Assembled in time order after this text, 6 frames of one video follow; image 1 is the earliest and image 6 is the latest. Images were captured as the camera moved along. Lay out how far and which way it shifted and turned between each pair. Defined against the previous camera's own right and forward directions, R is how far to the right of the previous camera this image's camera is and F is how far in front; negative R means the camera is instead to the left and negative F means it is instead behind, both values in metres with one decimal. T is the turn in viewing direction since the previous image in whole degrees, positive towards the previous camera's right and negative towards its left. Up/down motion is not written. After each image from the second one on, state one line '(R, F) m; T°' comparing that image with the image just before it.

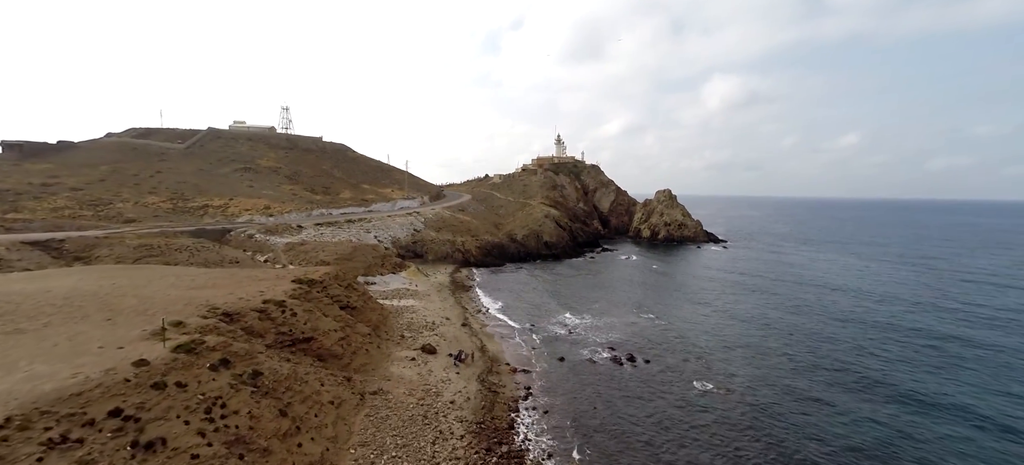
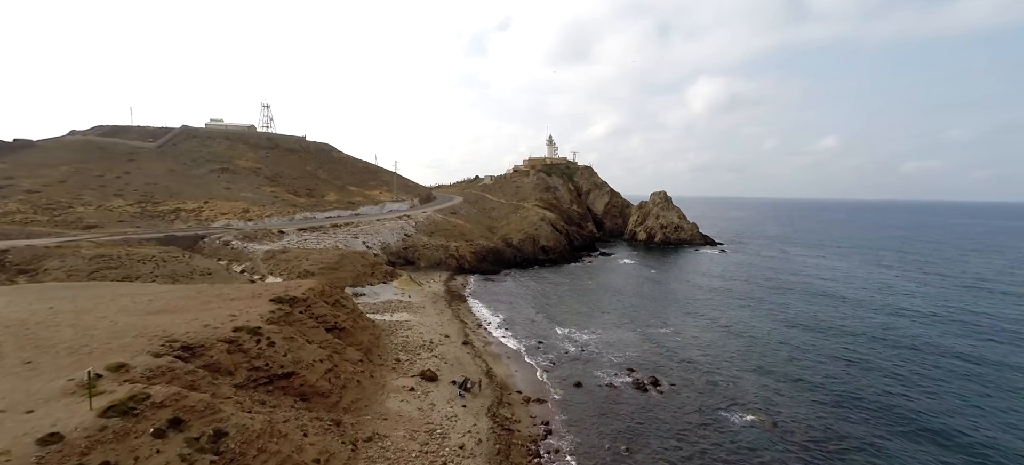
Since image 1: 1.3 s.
(-1.1, +2.5) m; +2°
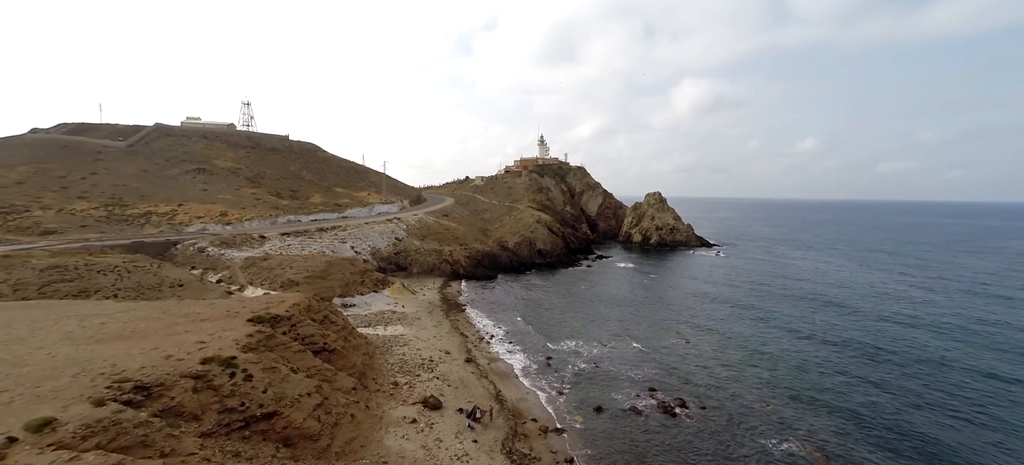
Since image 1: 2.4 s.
(-1.1, +2.2) m; +2°
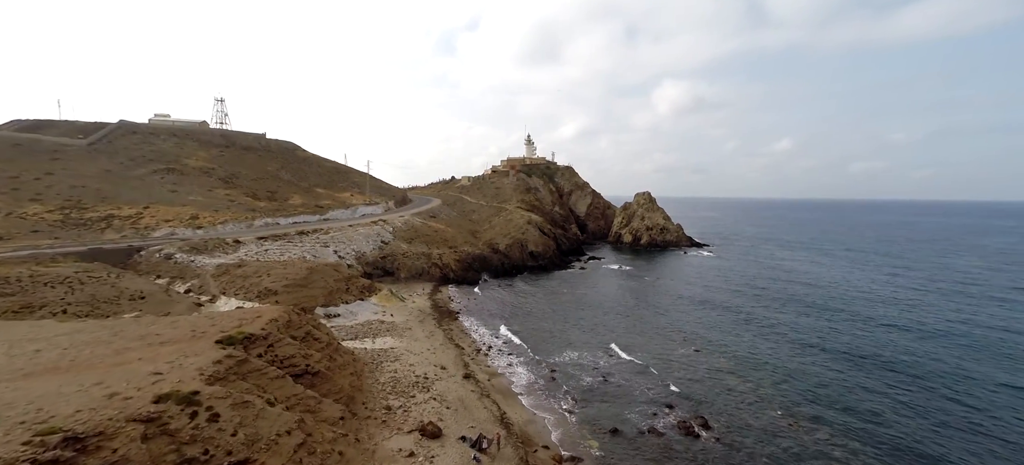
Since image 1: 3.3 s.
(-0.9, +1.8) m; +2°
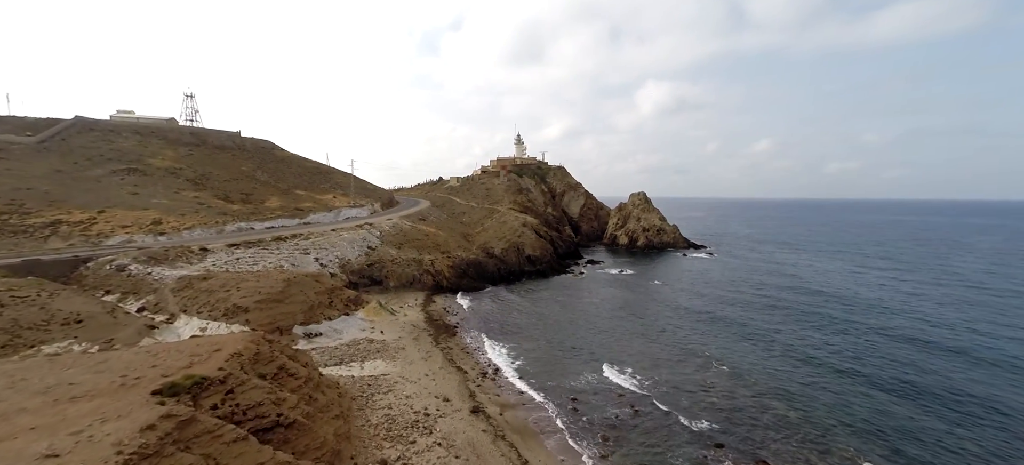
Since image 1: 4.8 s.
(-1.2, +3.1) m; +2°
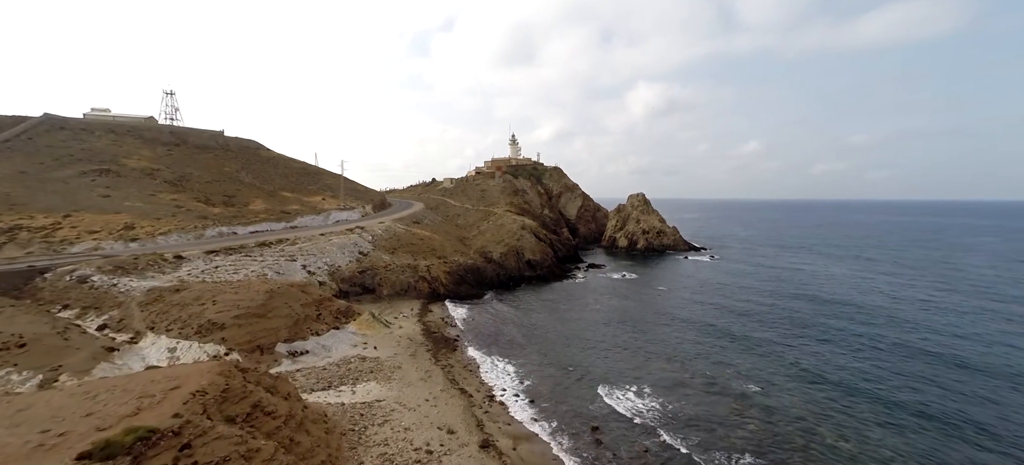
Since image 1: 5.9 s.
(-0.8, +2.2) m; +1°
